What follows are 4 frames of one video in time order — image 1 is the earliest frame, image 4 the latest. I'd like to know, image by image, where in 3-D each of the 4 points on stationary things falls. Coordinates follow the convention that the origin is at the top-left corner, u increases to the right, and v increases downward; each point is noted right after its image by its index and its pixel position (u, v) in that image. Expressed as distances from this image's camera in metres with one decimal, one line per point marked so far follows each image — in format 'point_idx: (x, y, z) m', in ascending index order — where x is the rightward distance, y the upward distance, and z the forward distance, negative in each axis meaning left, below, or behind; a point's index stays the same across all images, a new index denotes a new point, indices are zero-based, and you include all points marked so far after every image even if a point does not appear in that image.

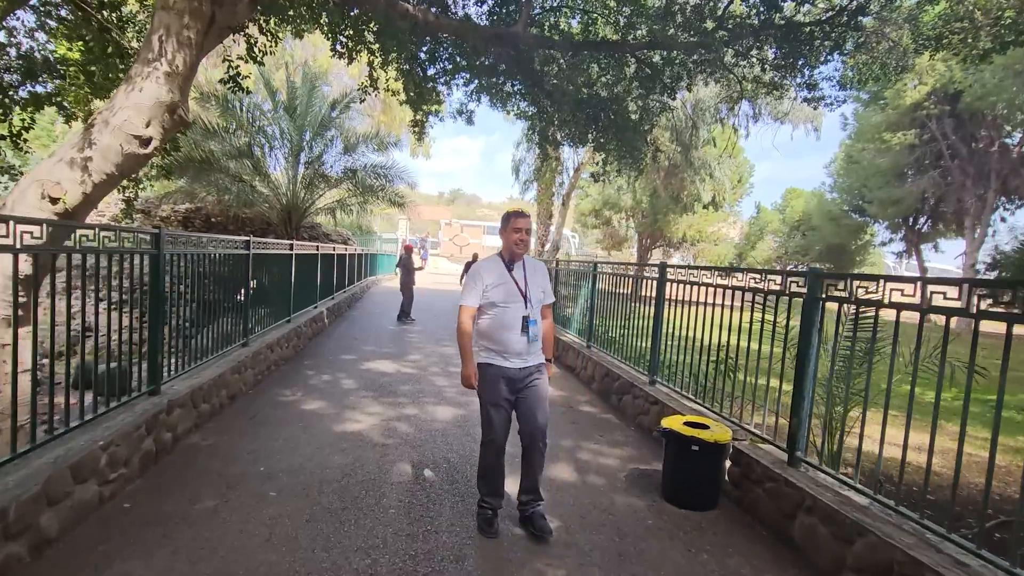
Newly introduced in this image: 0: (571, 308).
0: (+1.0, -0.4, +9.8) m
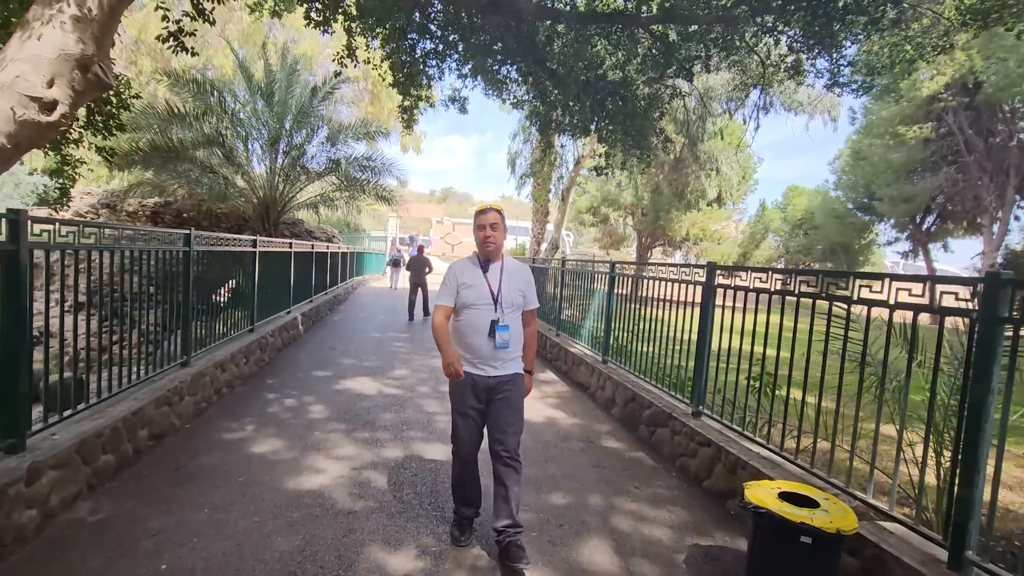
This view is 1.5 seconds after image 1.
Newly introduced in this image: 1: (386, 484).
0: (+1.0, -0.4, +8.7) m
1: (-0.9, -1.3, +3.8) m
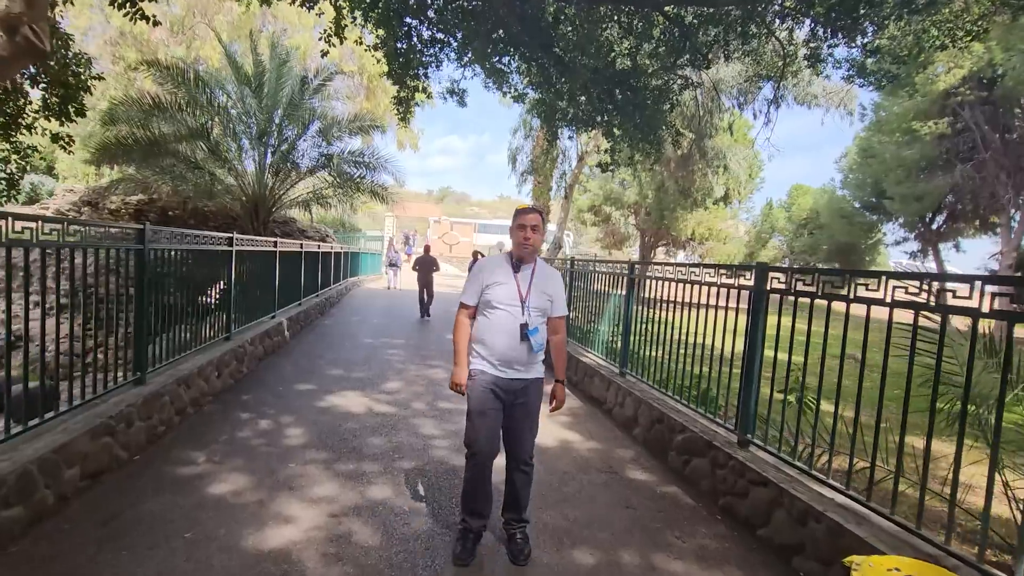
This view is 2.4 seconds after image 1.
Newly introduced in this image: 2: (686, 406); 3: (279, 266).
0: (+1.1, -0.4, +7.9) m
1: (-0.8, -1.4, +3.1) m
2: (+1.5, -1.0, +4.8) m
3: (-4.0, +0.4, +9.5) m
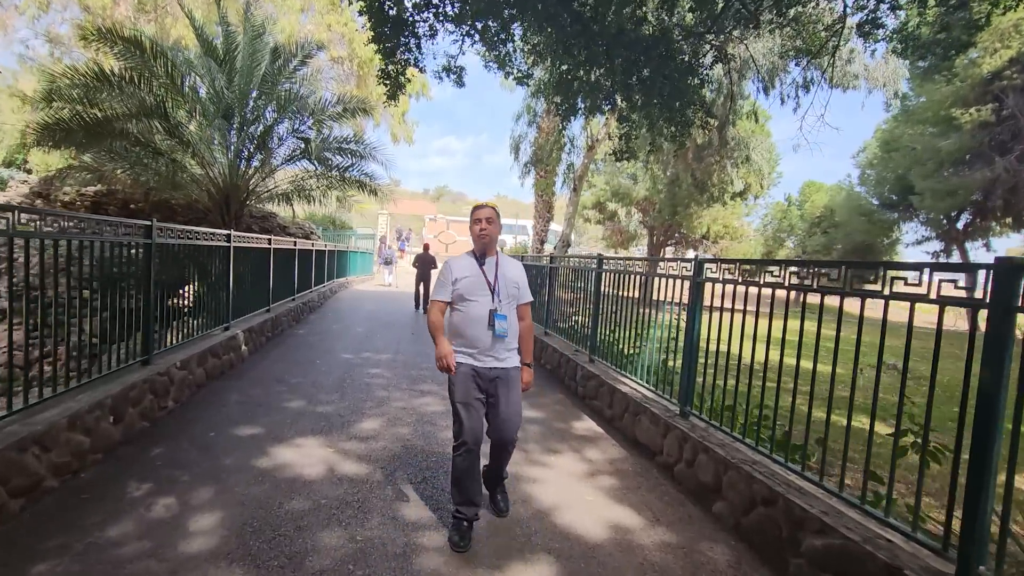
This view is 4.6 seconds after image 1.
0: (+1.2, -0.5, +6.3) m
1: (-0.6, -1.4, +1.4) m
2: (+1.7, -1.1, +3.1) m
3: (-3.9, +0.3, +7.9) m
